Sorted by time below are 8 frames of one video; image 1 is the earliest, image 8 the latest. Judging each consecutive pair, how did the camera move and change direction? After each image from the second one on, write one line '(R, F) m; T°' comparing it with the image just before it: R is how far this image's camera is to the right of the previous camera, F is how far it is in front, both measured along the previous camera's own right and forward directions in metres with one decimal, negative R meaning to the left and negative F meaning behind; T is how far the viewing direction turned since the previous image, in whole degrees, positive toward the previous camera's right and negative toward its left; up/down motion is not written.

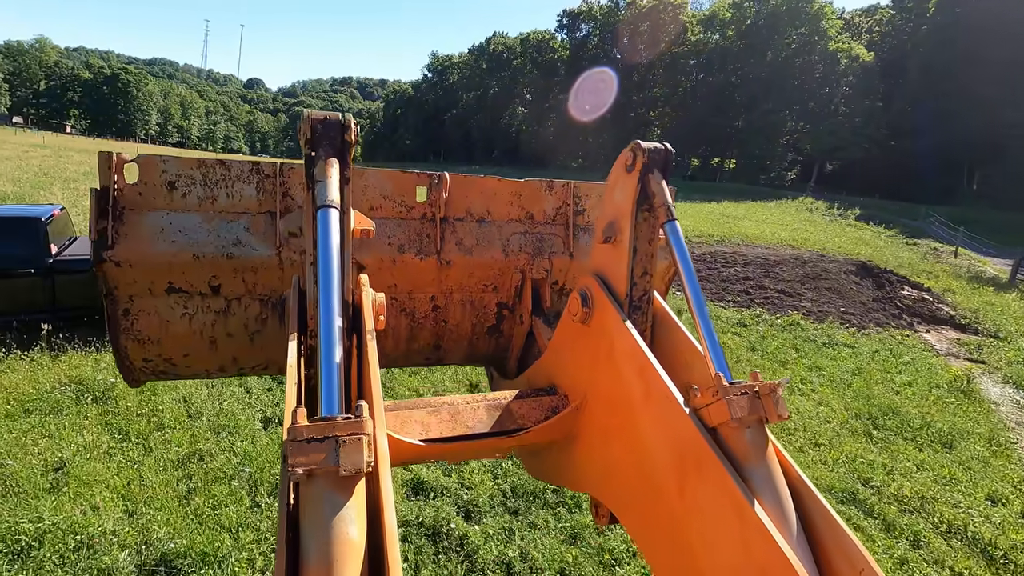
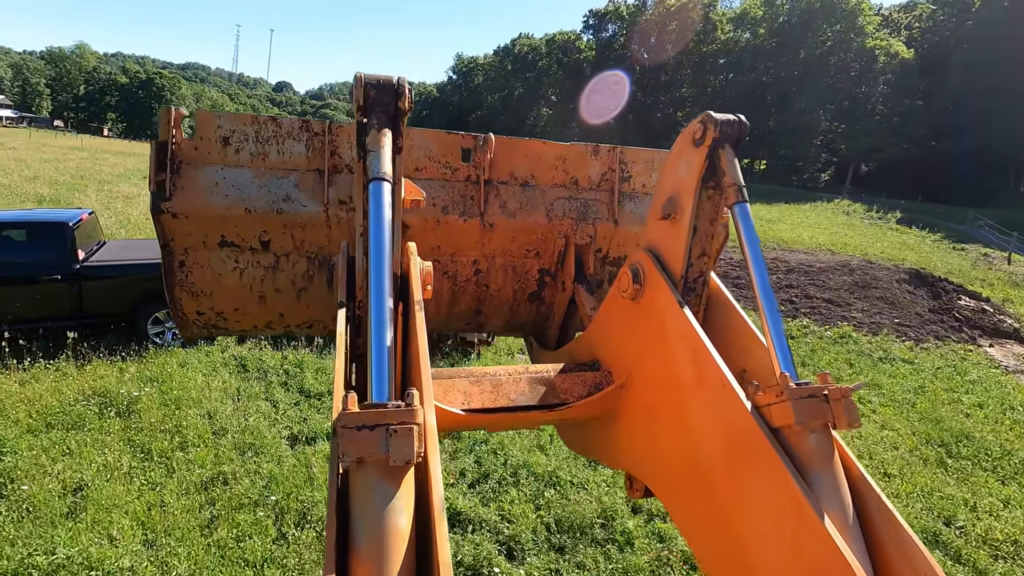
(-0.1, +0.3) m; -2°
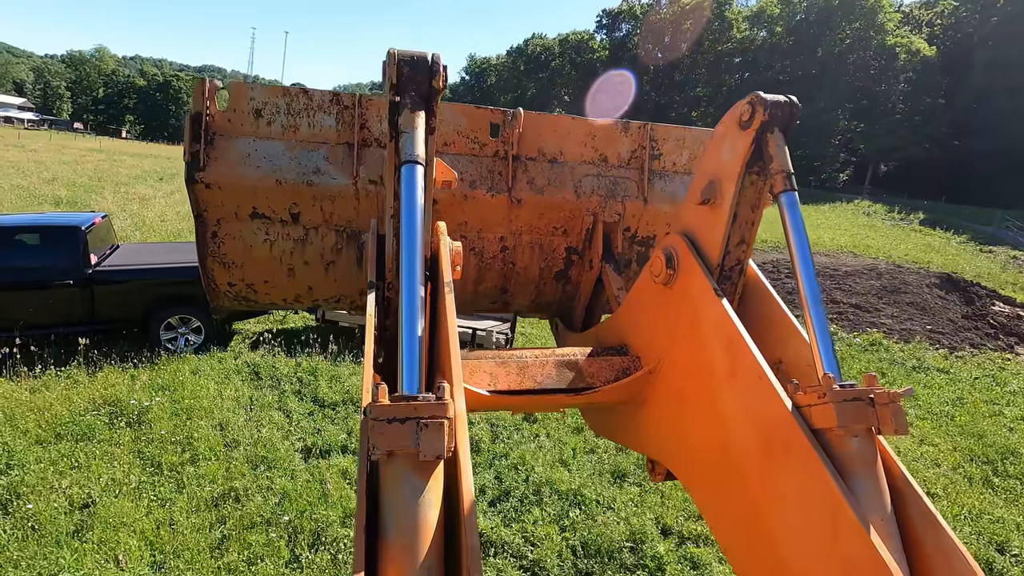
(-0.1, +0.2) m; -1°
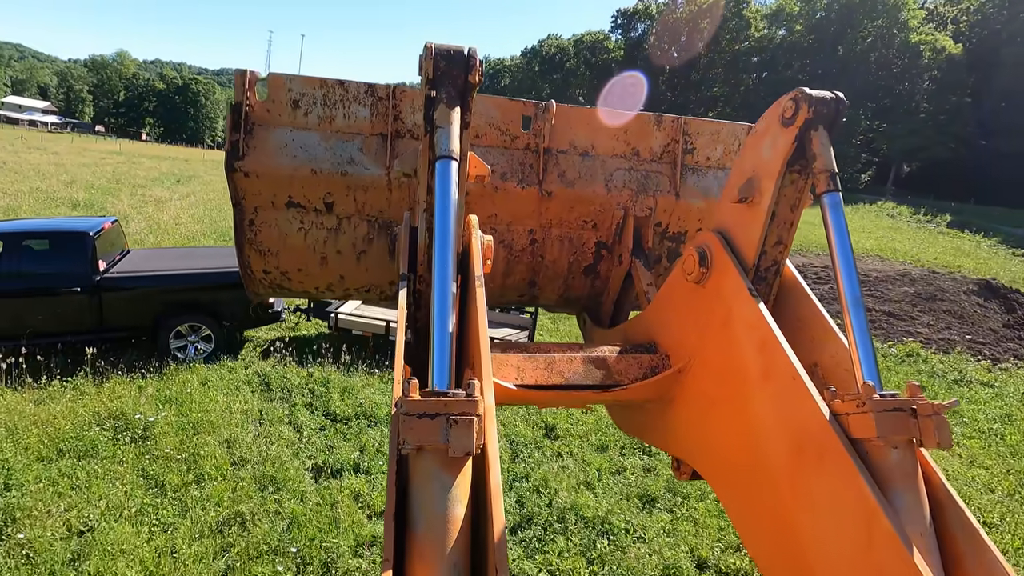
(-0.1, +0.2) m; -1°
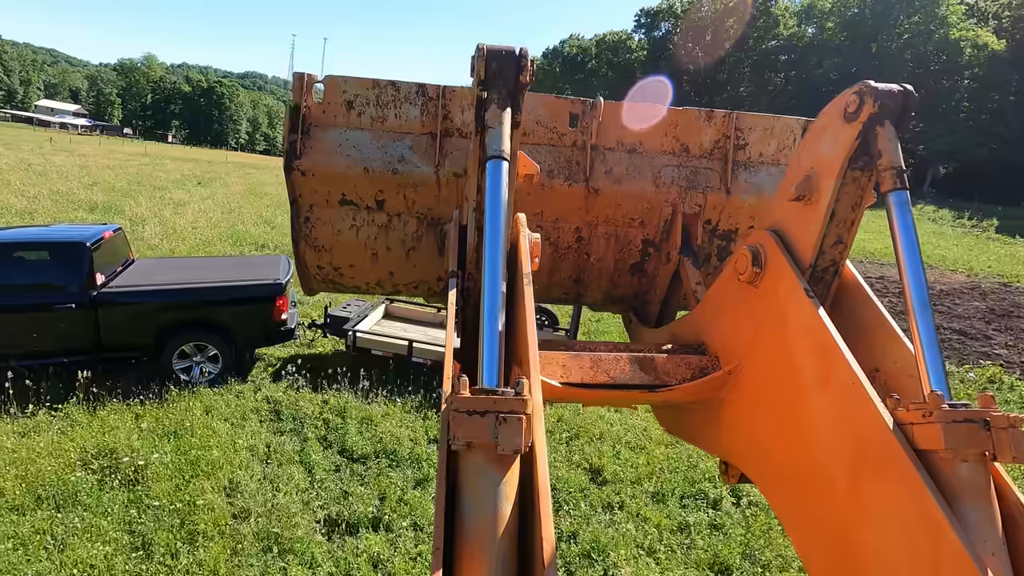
(-0.2, +0.6) m; -2°
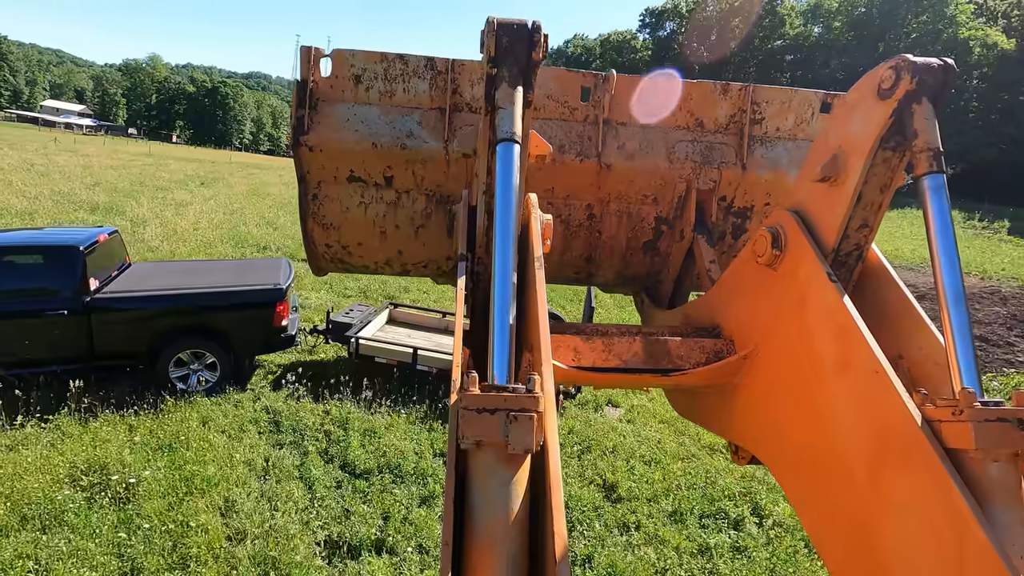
(0.0, +0.2) m; 0°
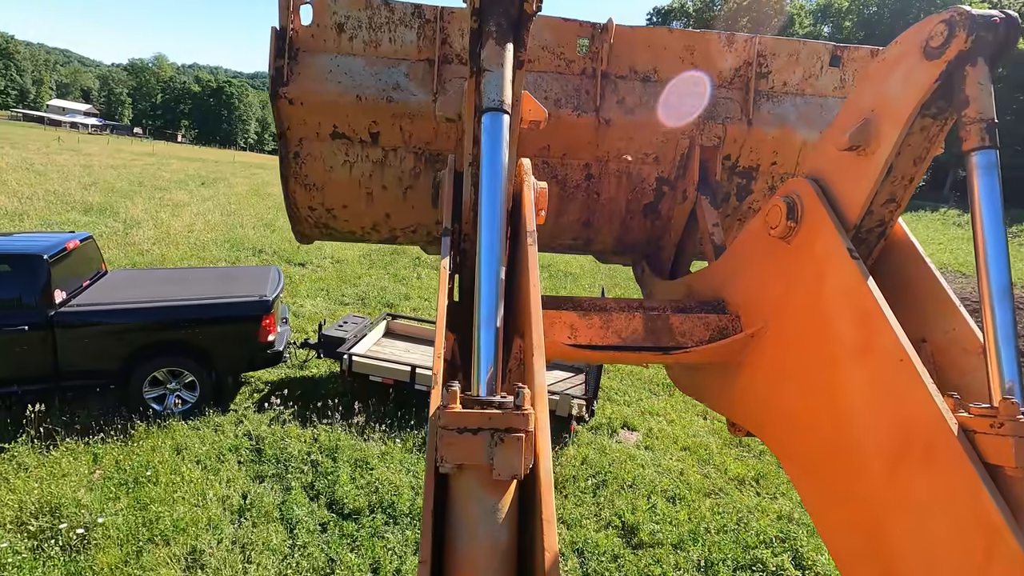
(0.0, +0.5) m; 0°
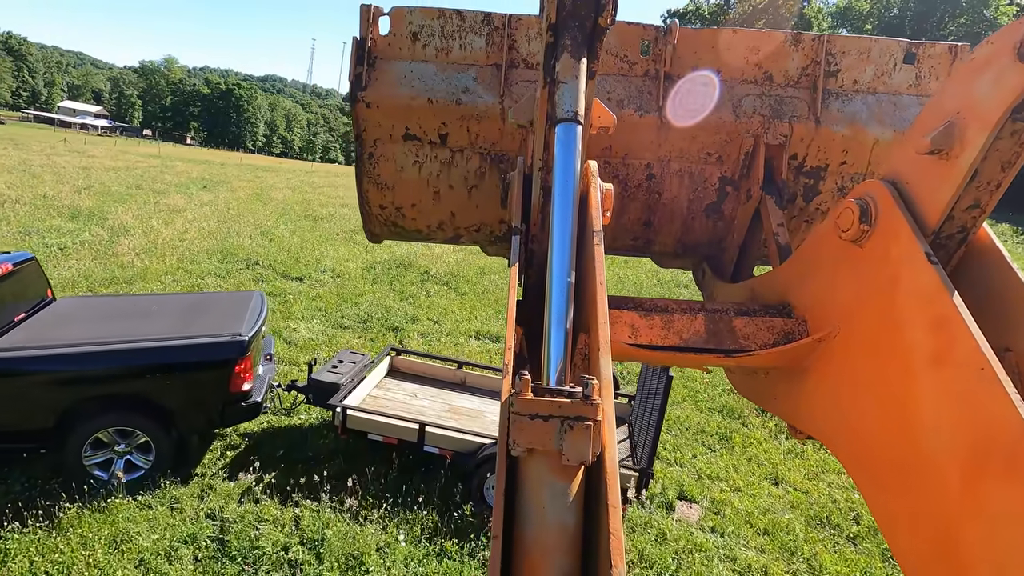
(-0.2, +1.0) m; -1°
